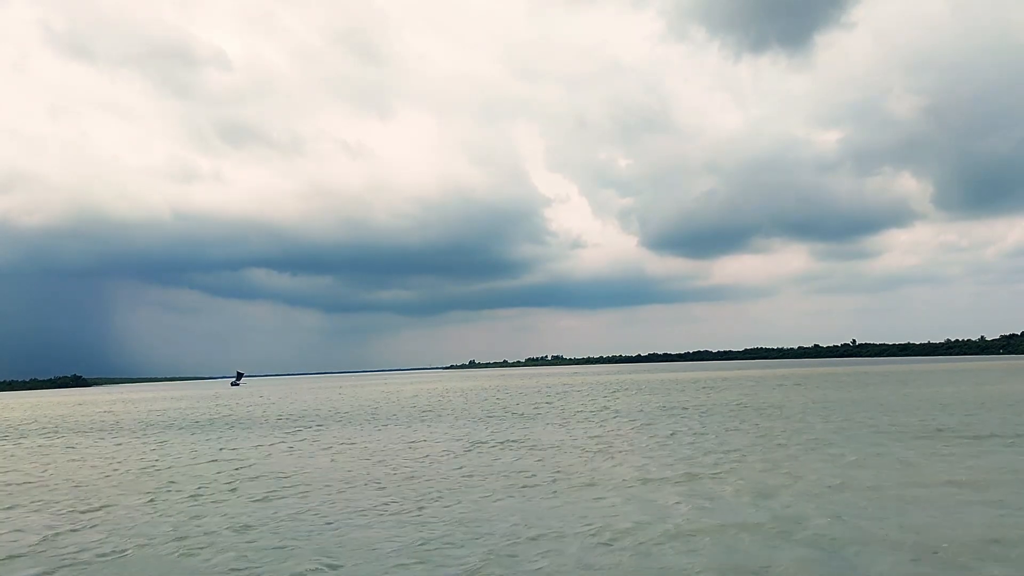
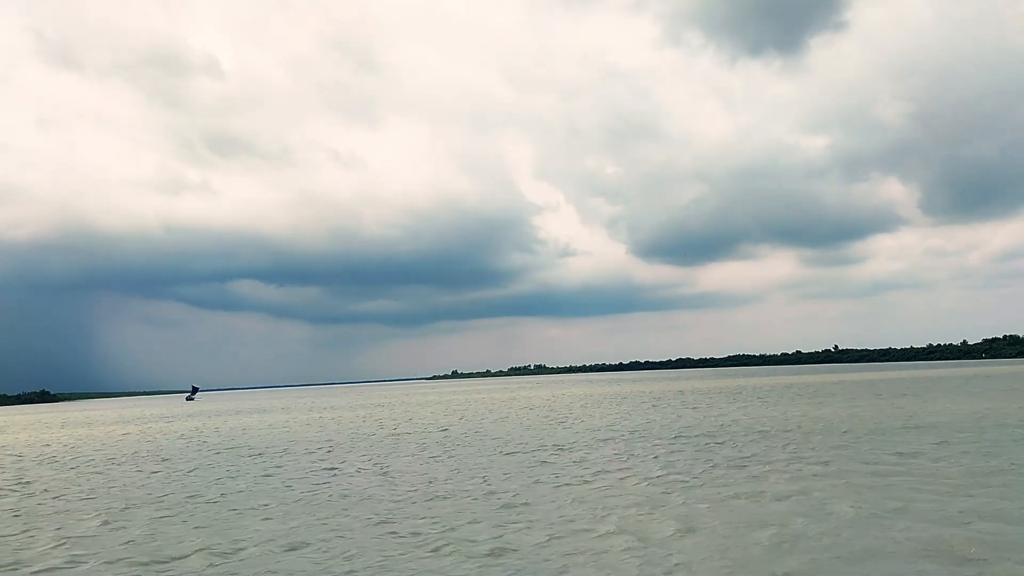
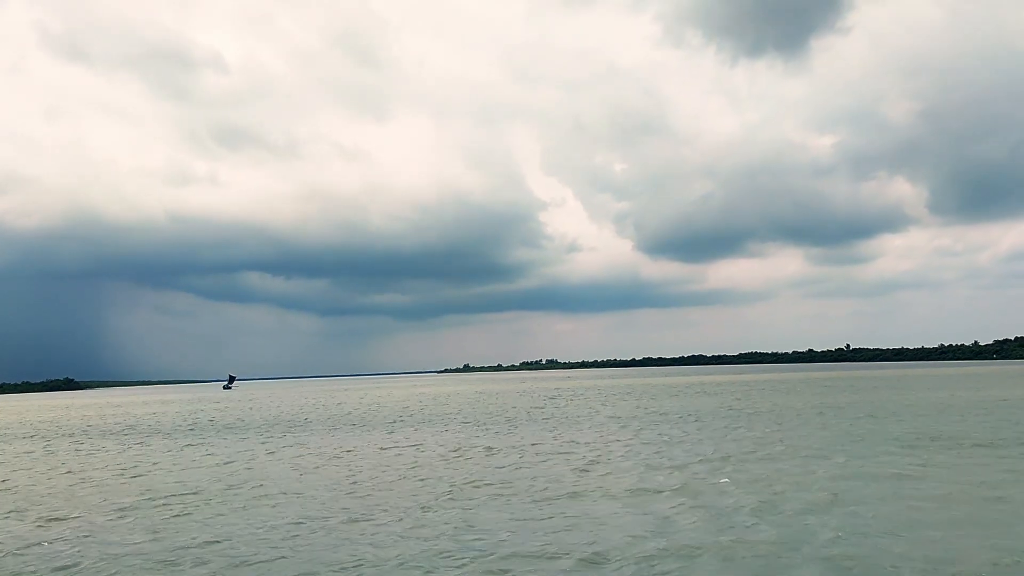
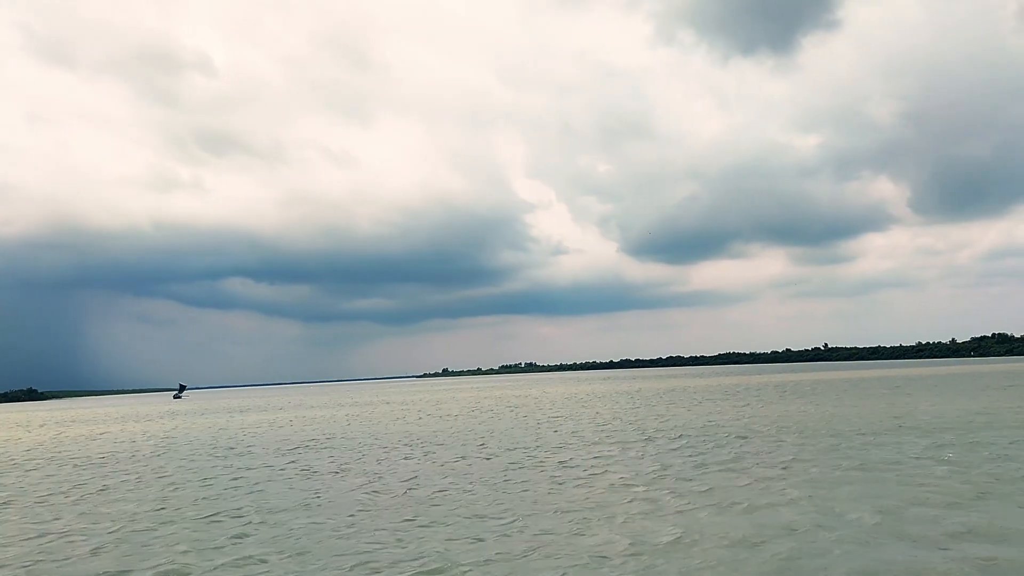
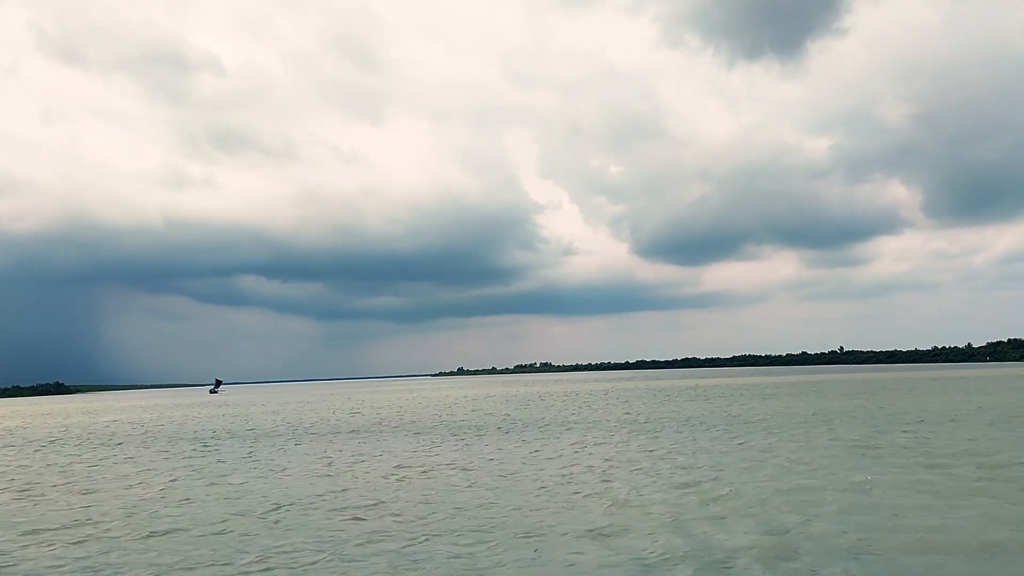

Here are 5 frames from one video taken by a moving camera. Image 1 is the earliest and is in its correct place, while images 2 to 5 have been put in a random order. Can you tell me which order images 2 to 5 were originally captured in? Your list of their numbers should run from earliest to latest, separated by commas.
3, 5, 2, 4
